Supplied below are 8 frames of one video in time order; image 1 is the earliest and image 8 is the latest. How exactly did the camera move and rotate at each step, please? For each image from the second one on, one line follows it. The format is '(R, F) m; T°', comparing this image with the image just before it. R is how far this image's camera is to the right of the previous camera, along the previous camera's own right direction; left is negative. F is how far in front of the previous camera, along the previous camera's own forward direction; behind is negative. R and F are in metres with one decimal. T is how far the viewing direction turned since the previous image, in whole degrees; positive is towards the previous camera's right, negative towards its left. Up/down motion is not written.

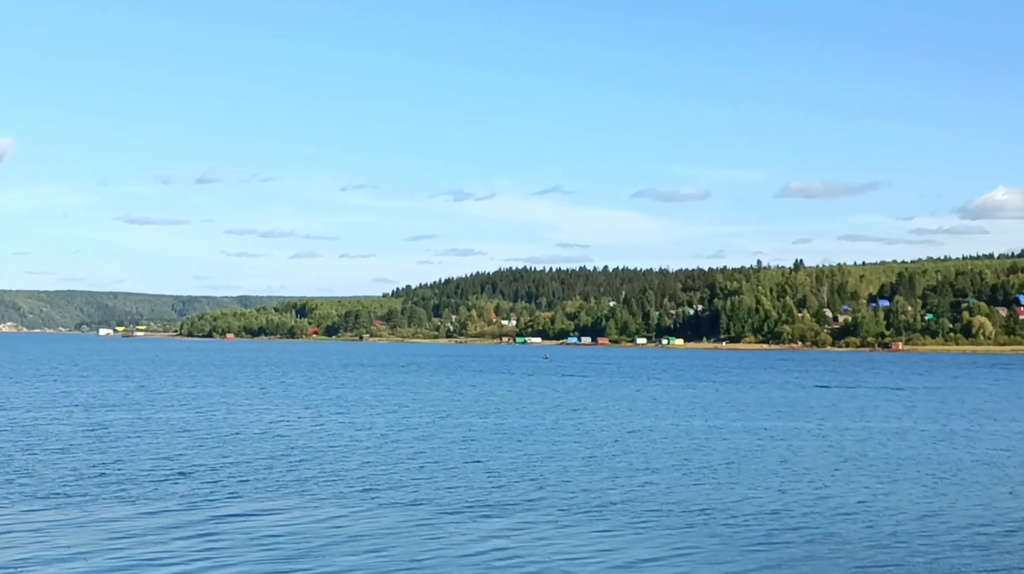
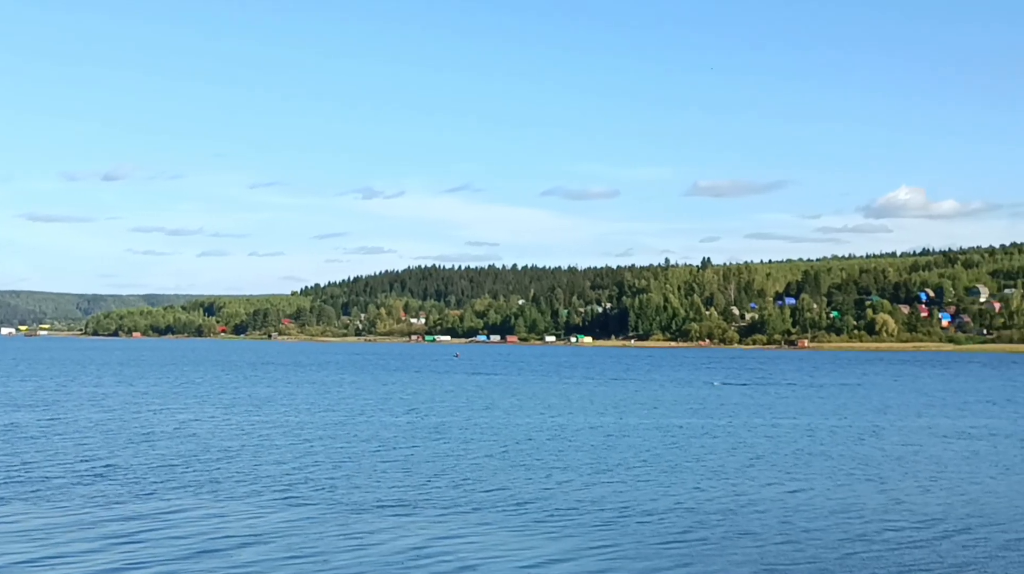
(-0.8, -1.3) m; +4°
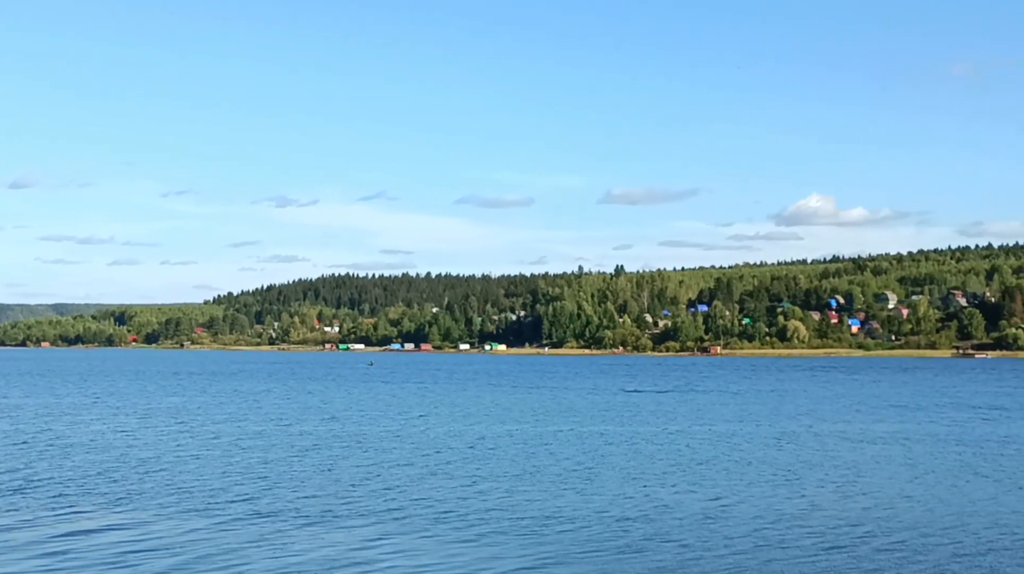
(-0.2, +0.3) m; +3°
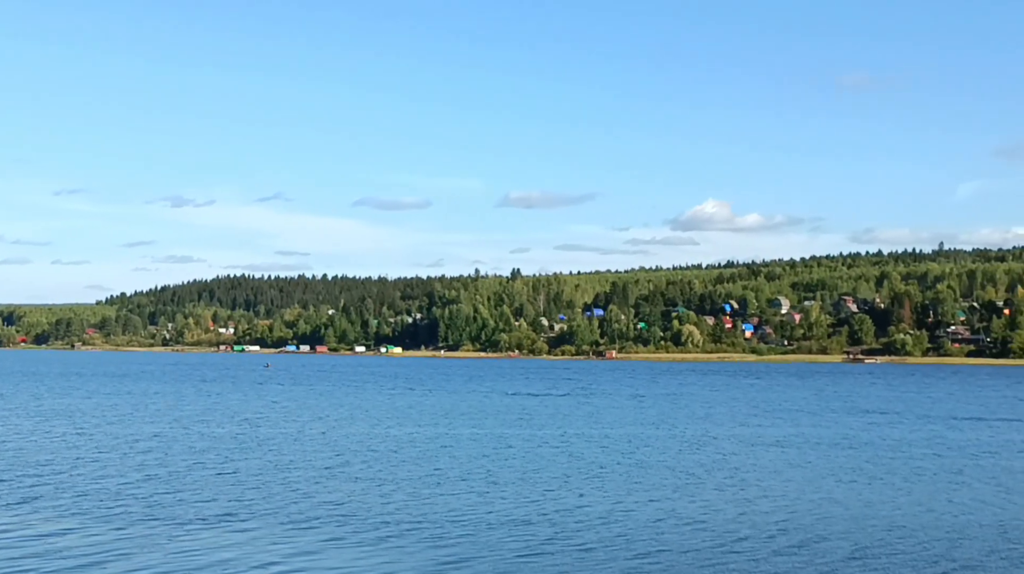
(-0.3, +0.1) m; +4°
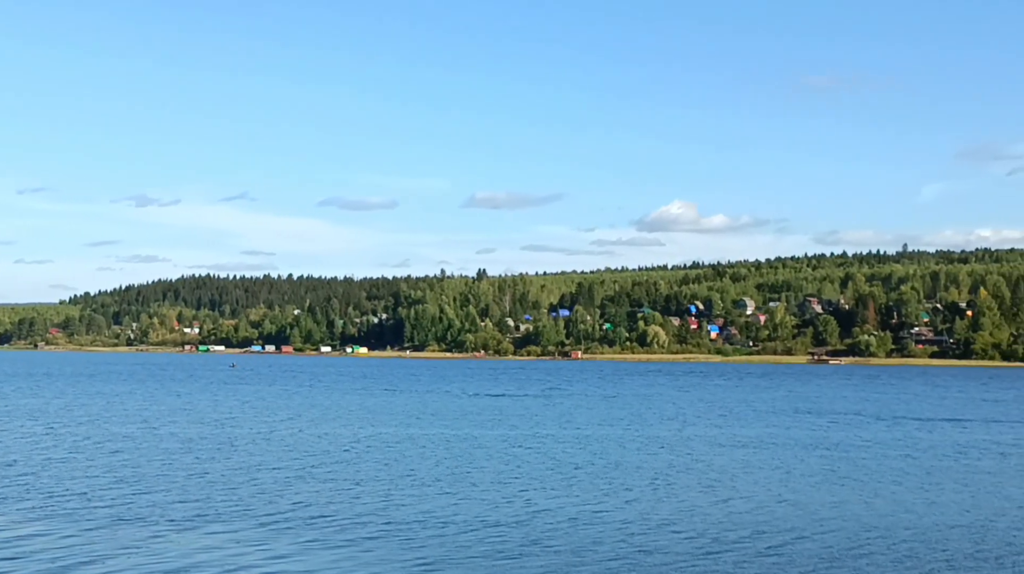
(+0.8, -0.8) m; -8°
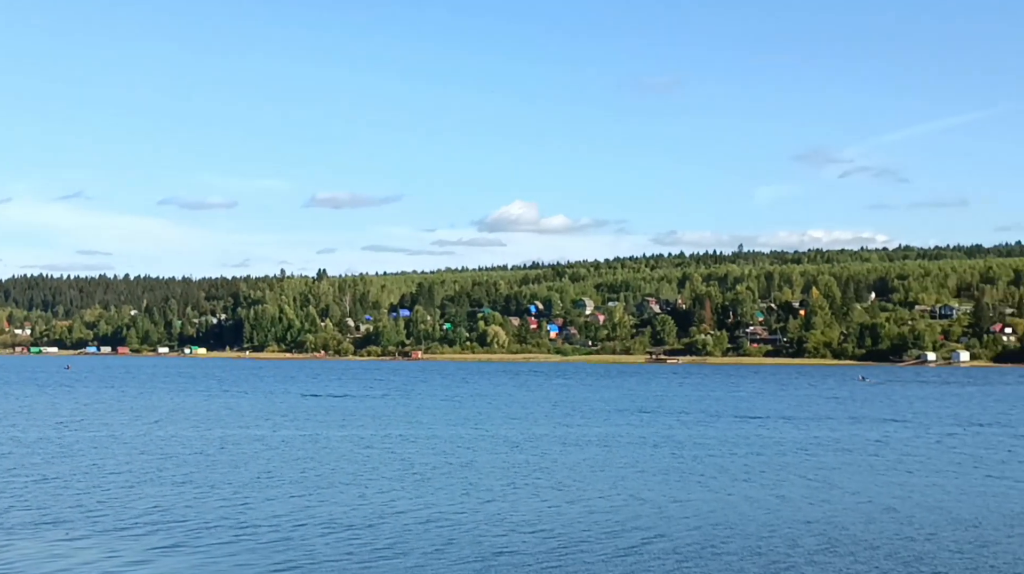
(-0.7, +0.8) m; +6°
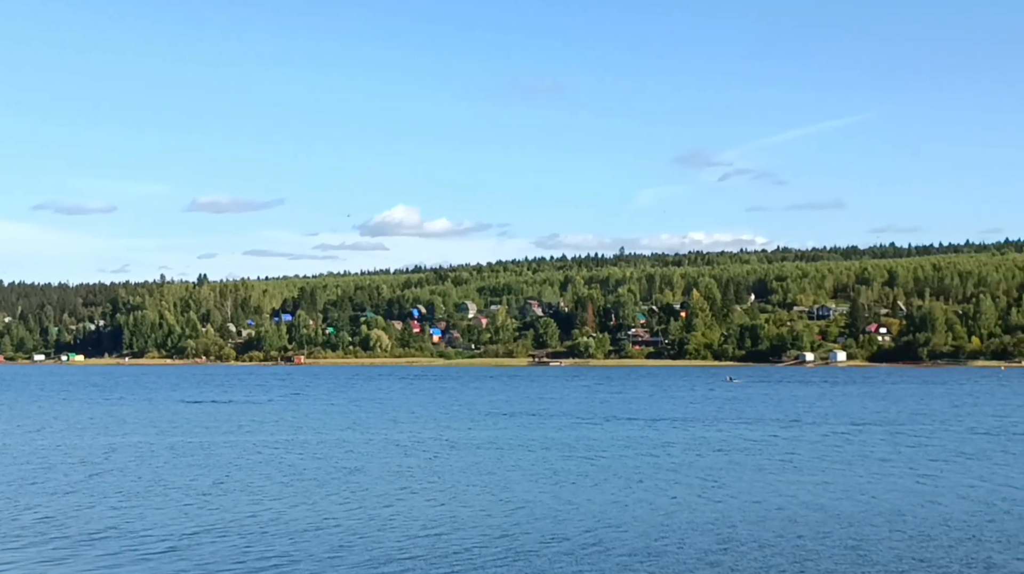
(-0.8, +0.2) m; +5°
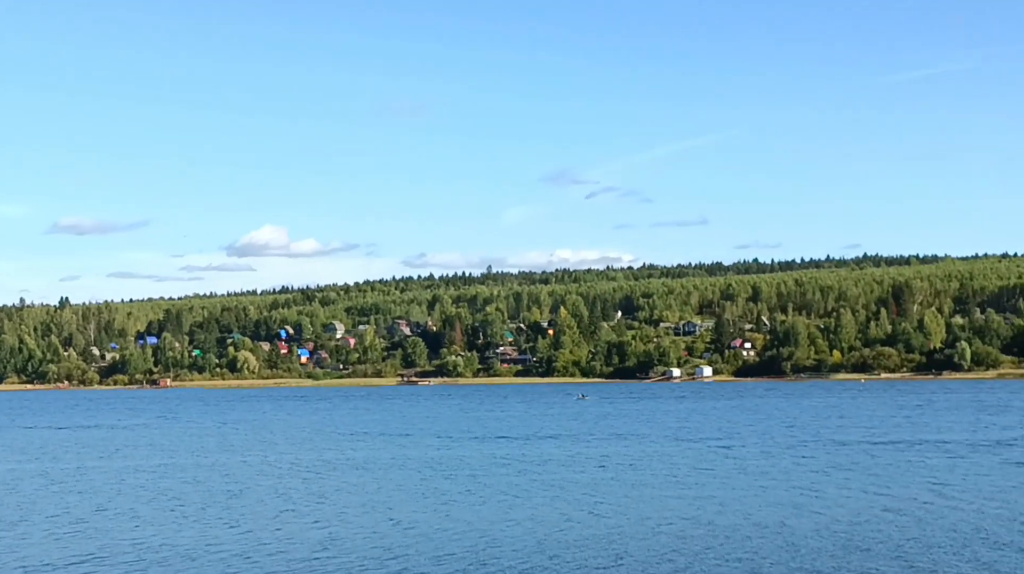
(-0.8, -0.4) m; +5°
